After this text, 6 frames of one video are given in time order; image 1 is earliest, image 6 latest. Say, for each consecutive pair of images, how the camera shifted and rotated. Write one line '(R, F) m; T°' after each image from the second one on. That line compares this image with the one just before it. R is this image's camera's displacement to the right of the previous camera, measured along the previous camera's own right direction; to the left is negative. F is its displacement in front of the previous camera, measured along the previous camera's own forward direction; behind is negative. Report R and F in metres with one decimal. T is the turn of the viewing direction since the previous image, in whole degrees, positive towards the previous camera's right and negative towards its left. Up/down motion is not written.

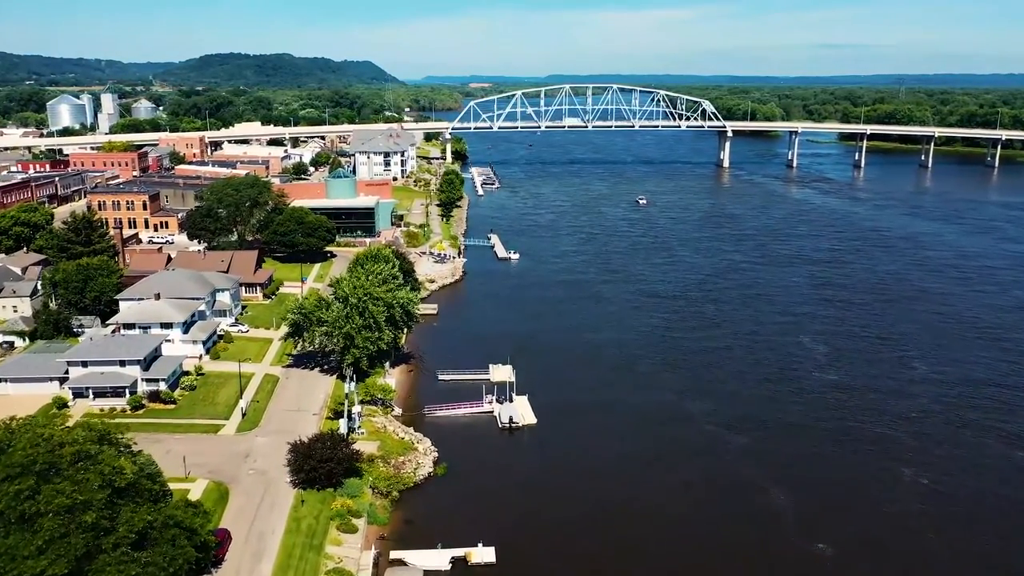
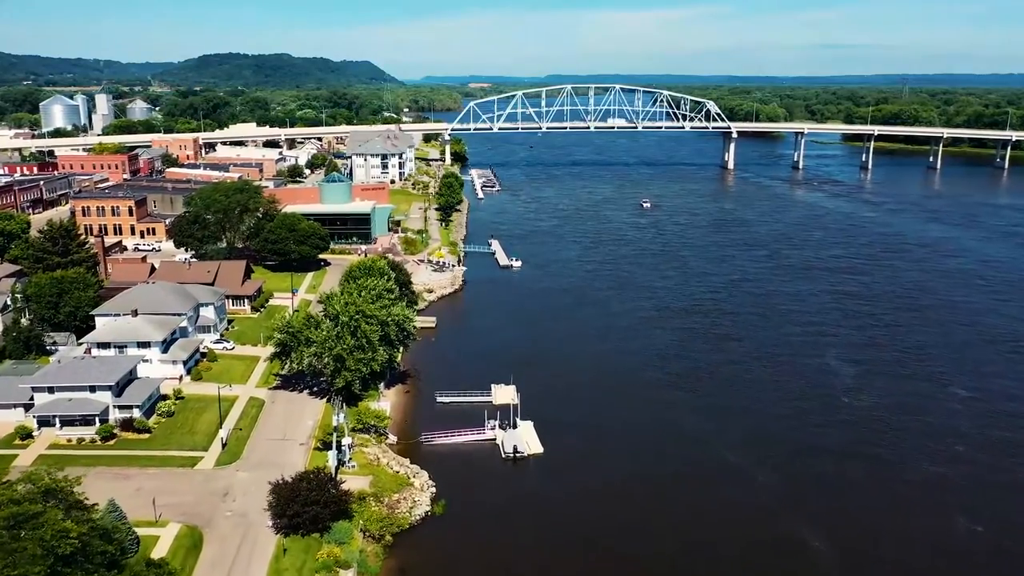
(-0.1, +1.9) m; 0°
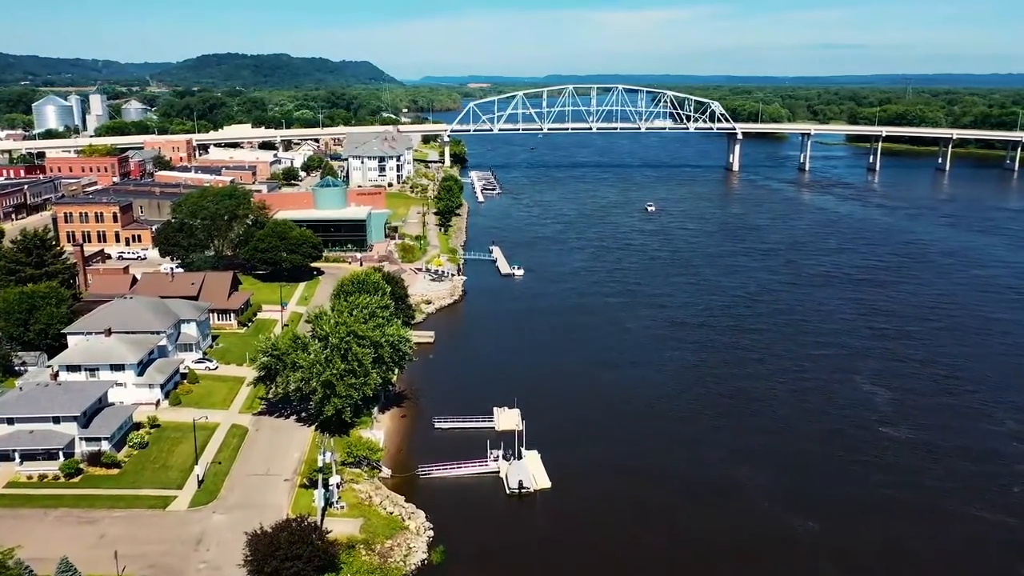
(-0.1, +2.0) m; 0°
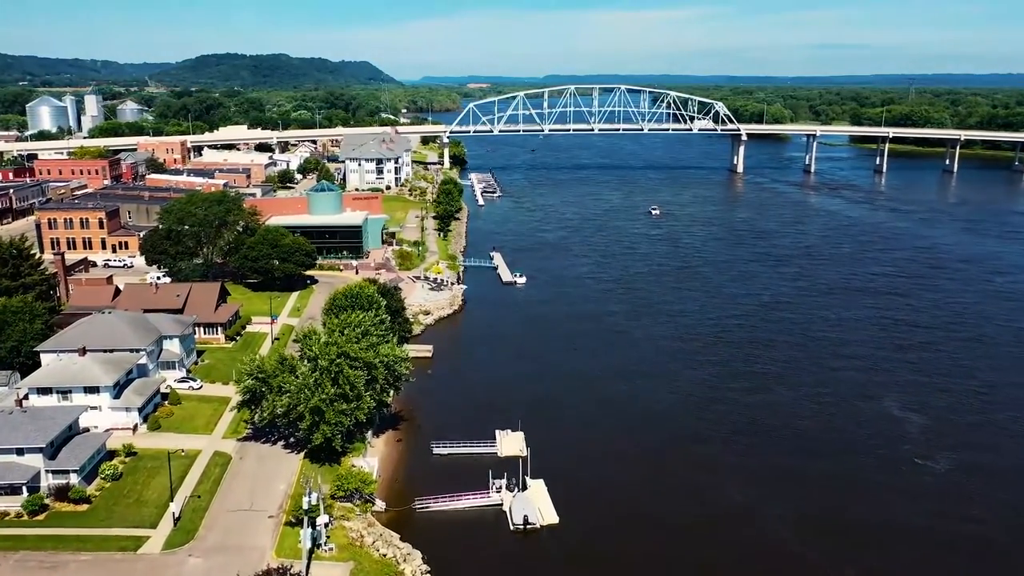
(-0.1, +1.6) m; 0°
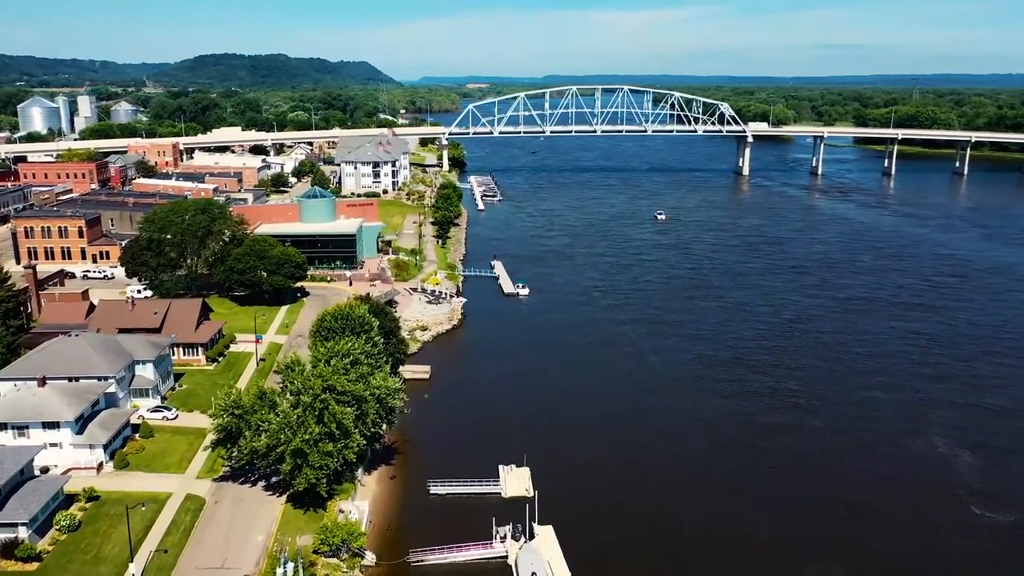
(-0.2, +2.2) m; 0°
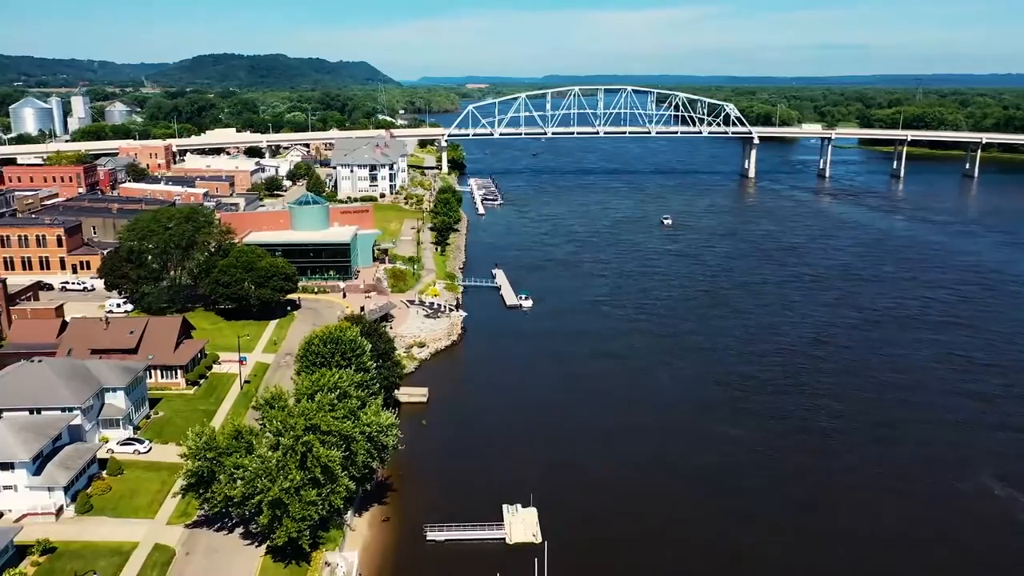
(-0.1, +2.0) m; 0°
